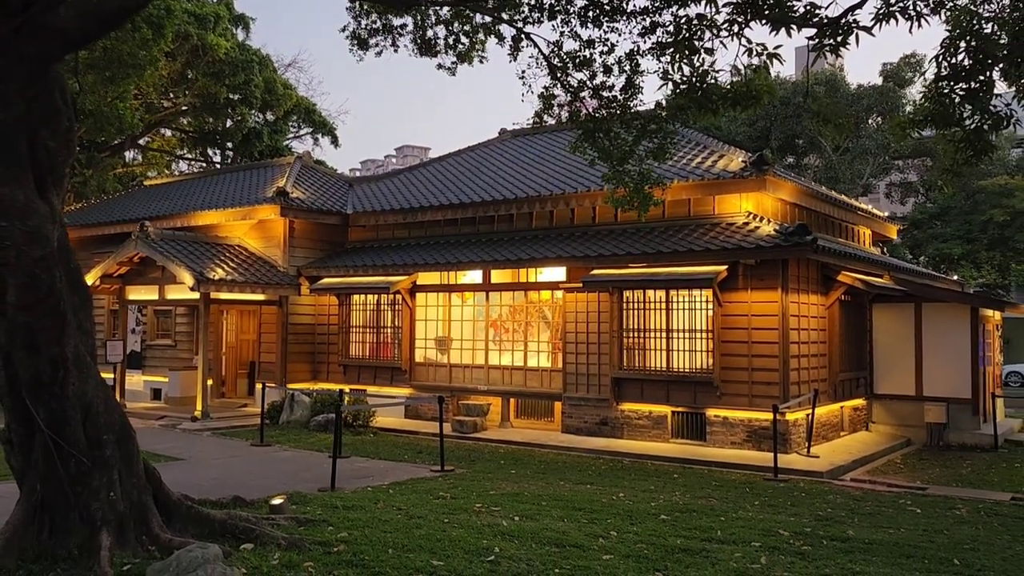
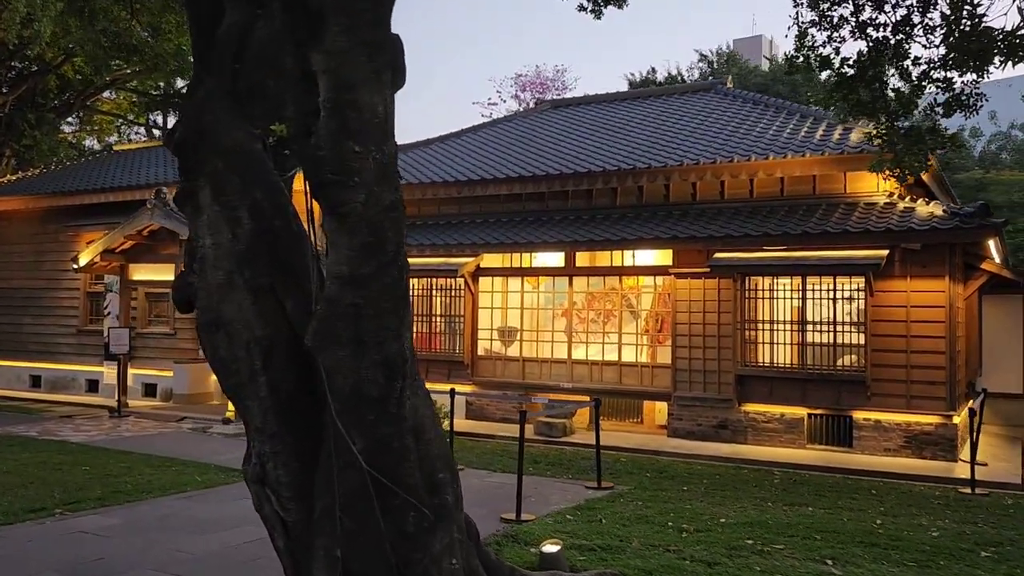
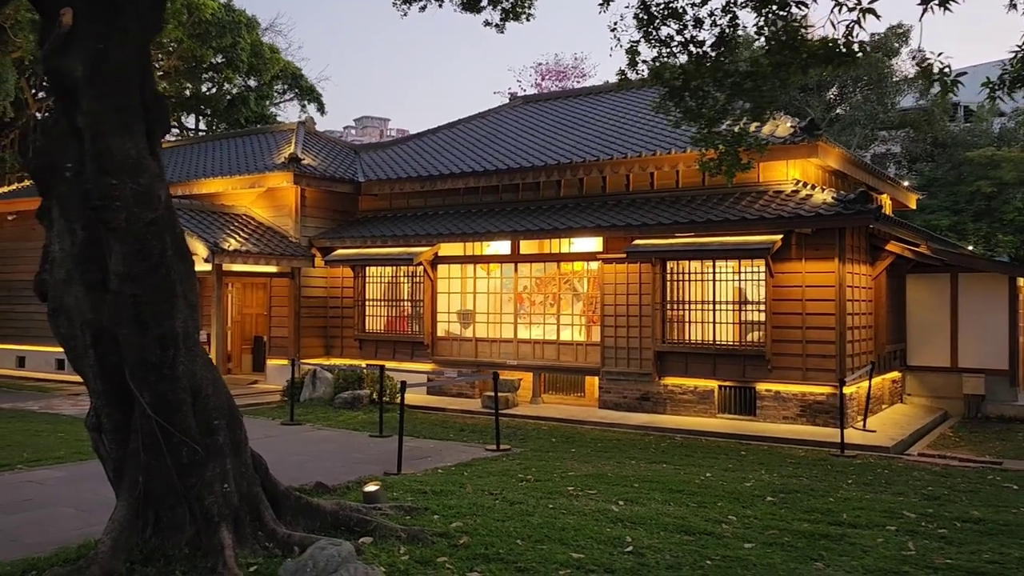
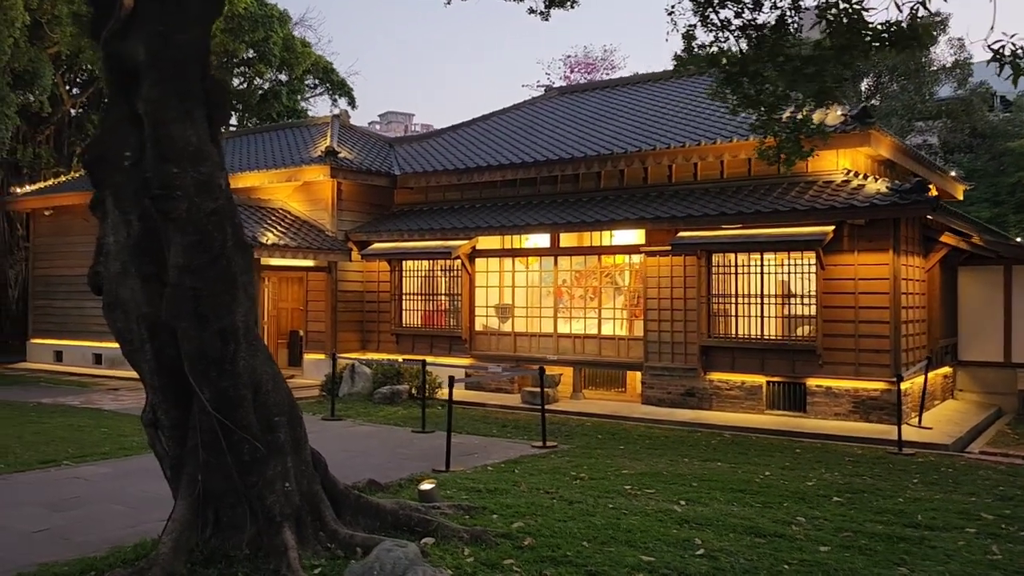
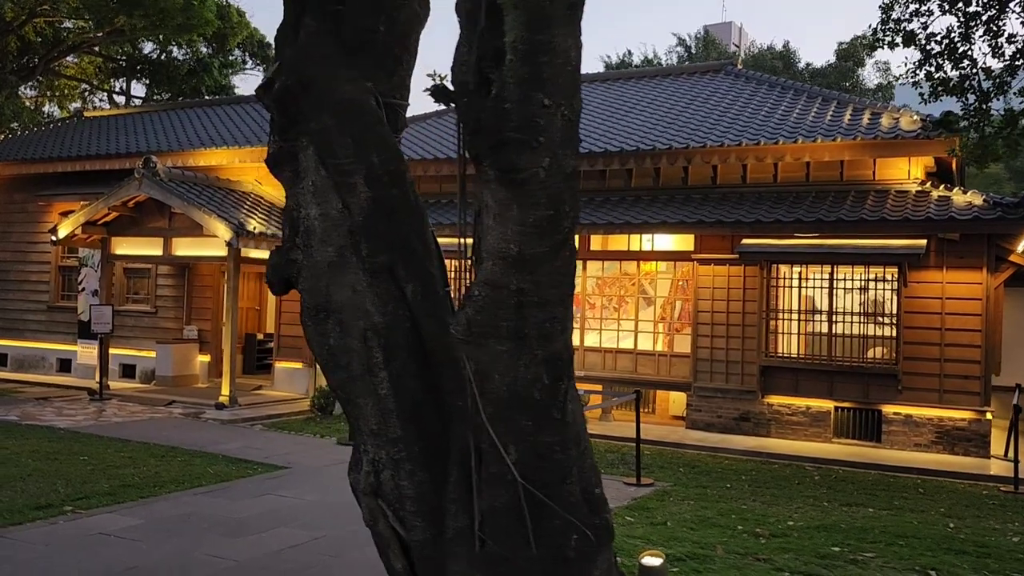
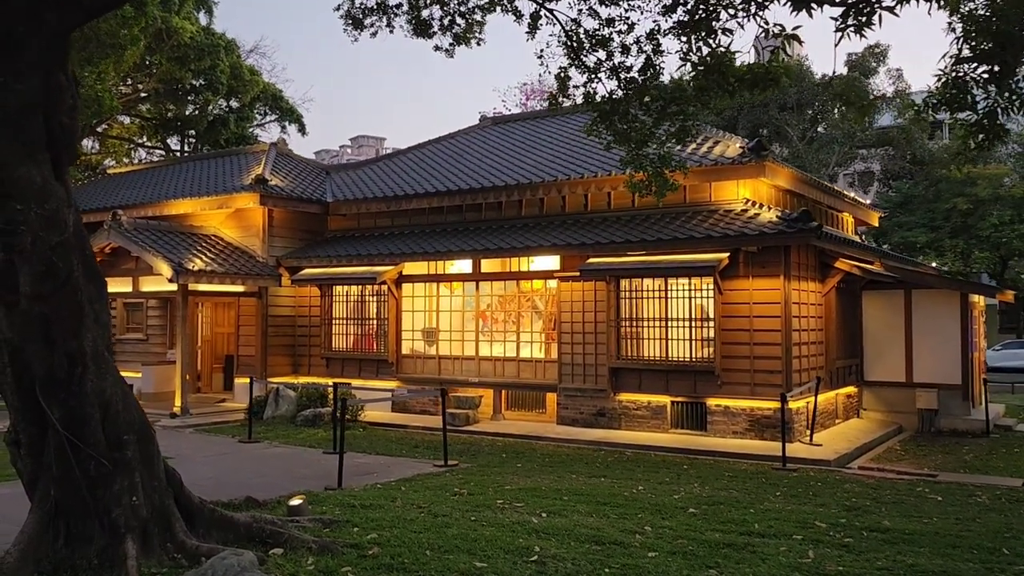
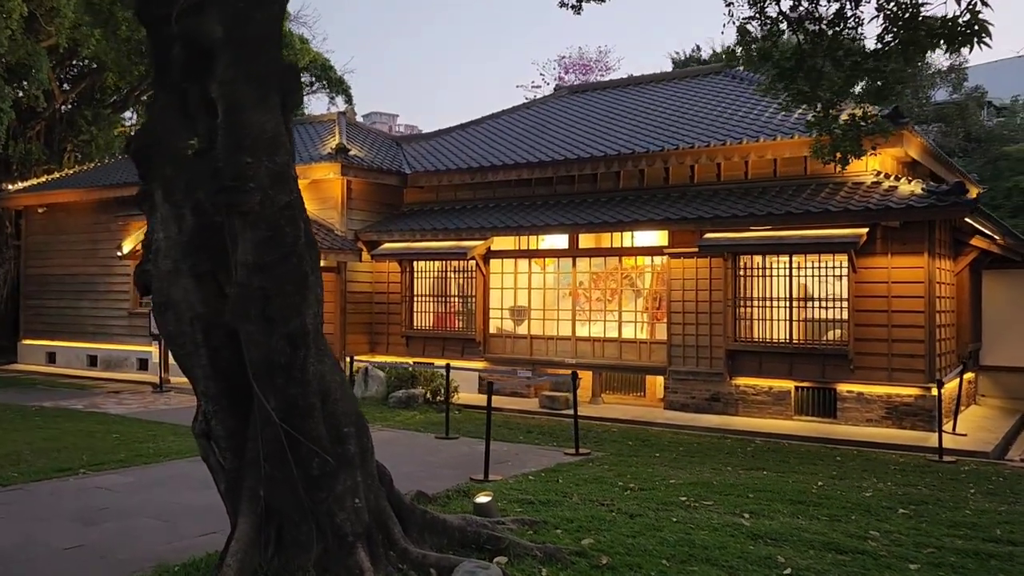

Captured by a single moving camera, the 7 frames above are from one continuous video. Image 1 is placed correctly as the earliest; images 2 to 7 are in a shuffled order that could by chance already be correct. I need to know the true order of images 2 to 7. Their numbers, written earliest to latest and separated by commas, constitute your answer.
6, 3, 4, 7, 2, 5
